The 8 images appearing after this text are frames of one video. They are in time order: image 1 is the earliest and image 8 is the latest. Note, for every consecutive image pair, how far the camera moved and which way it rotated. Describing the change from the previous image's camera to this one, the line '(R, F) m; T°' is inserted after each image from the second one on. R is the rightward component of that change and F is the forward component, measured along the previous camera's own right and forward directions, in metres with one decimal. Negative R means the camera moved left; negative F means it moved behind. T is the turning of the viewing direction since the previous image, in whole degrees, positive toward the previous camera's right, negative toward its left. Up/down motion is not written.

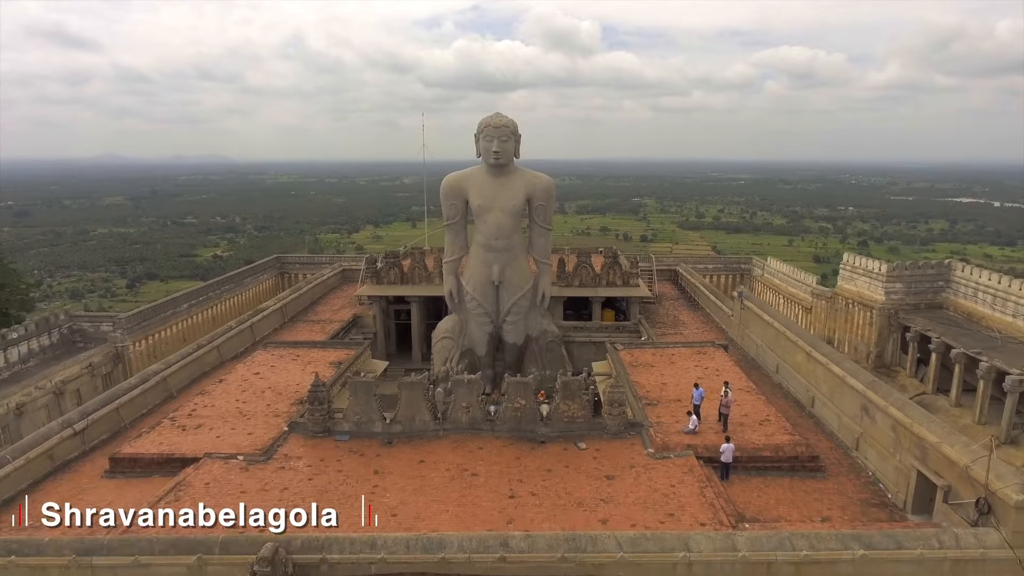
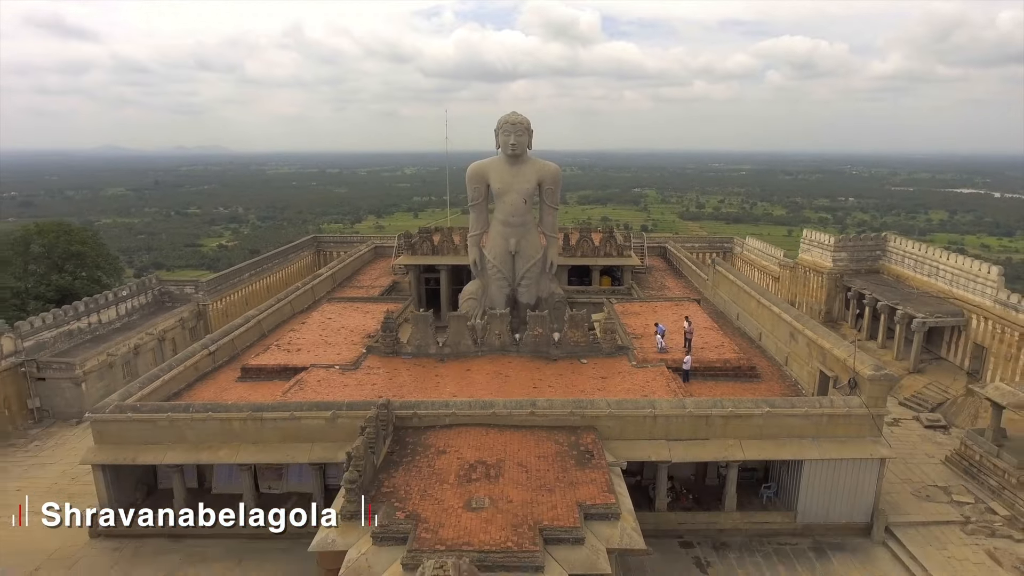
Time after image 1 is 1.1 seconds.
(-0.3, -3.0) m; 0°
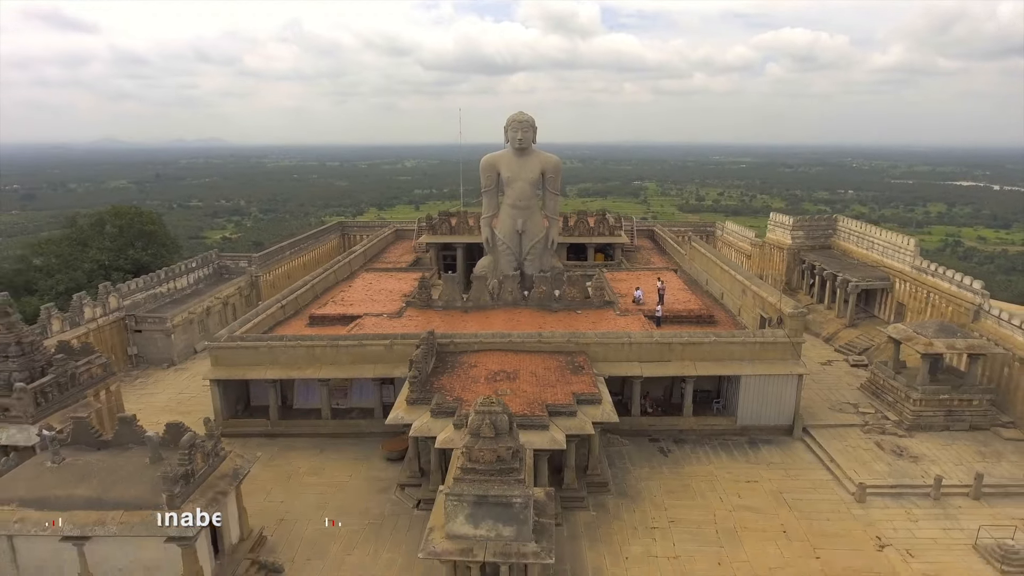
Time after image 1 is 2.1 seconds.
(-0.2, -2.9) m; 0°
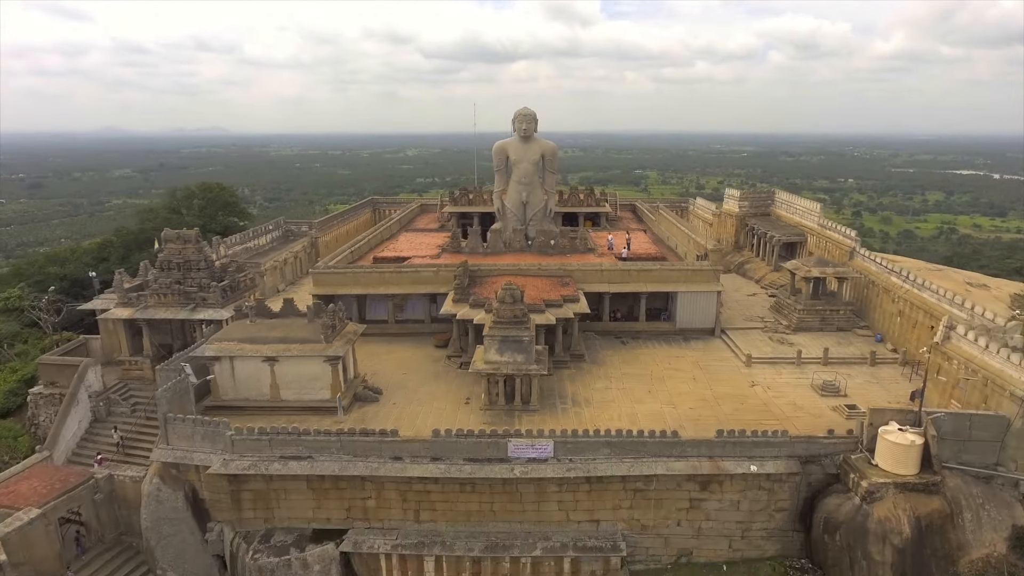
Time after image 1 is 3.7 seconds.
(-0.2, -5.3) m; 0°
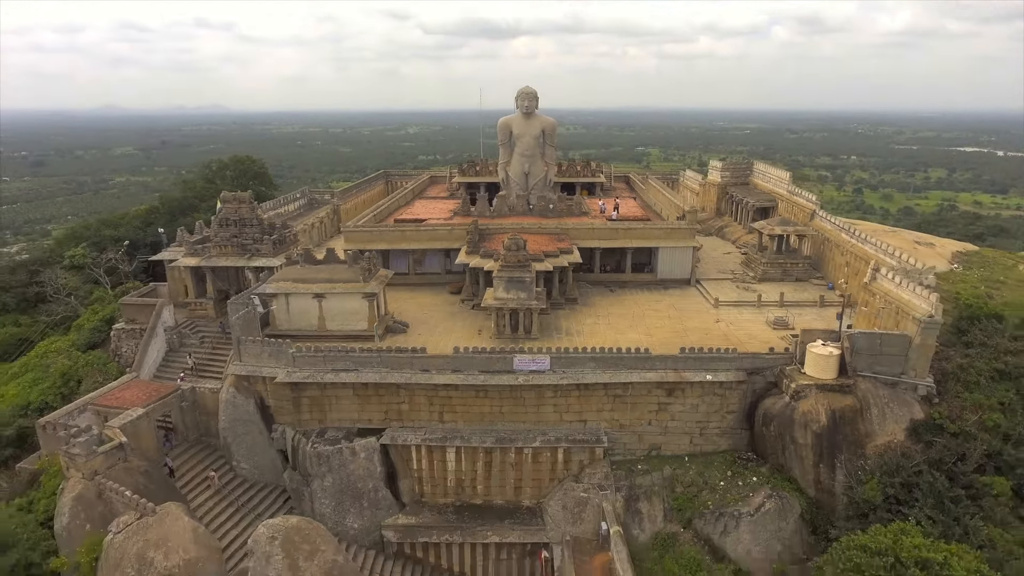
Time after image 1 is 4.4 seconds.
(-0.1, -2.8) m; 0°
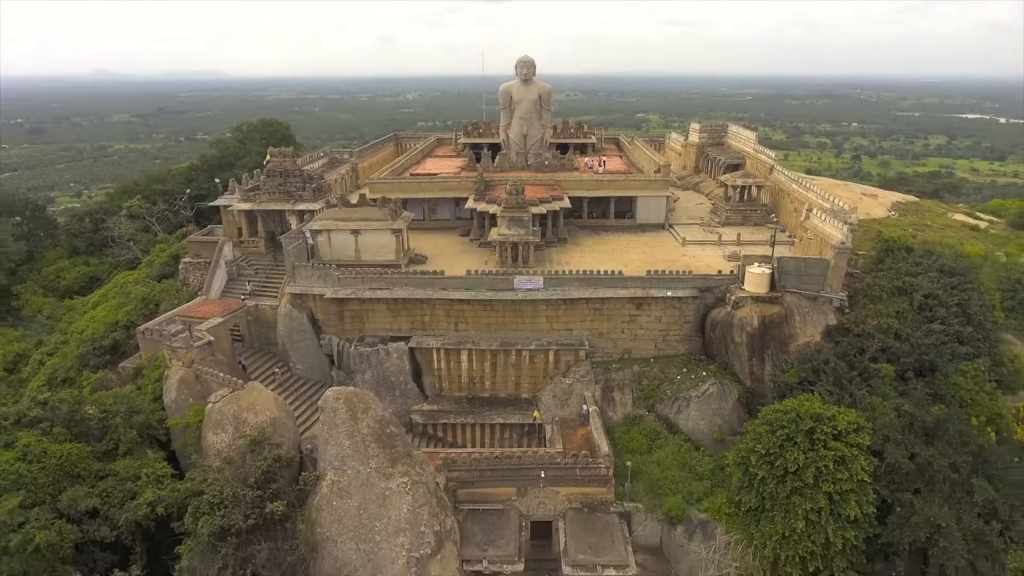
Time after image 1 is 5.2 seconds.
(0.0, -3.5) m; 0°
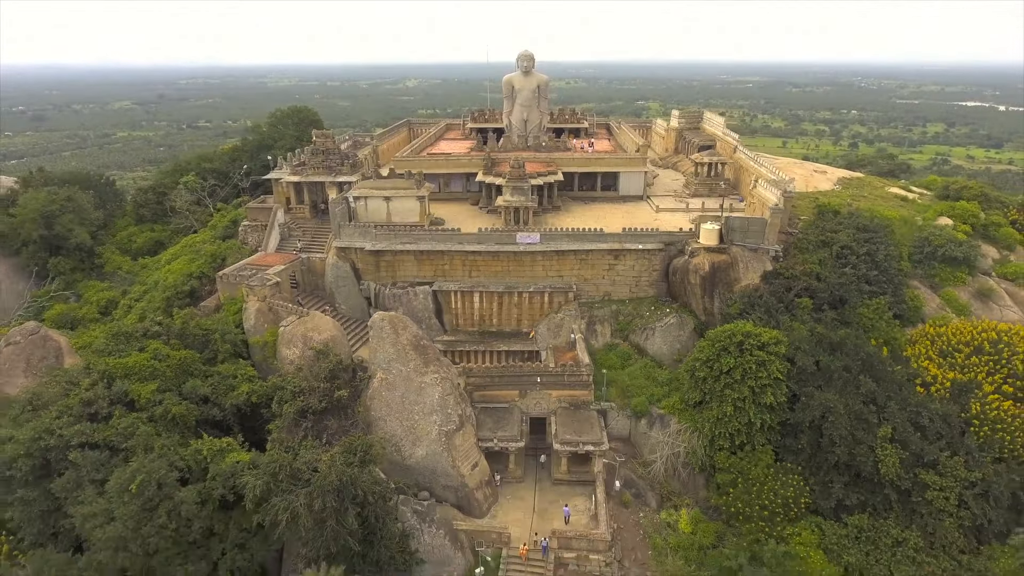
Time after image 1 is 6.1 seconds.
(-0.1, -4.4) m; 0°
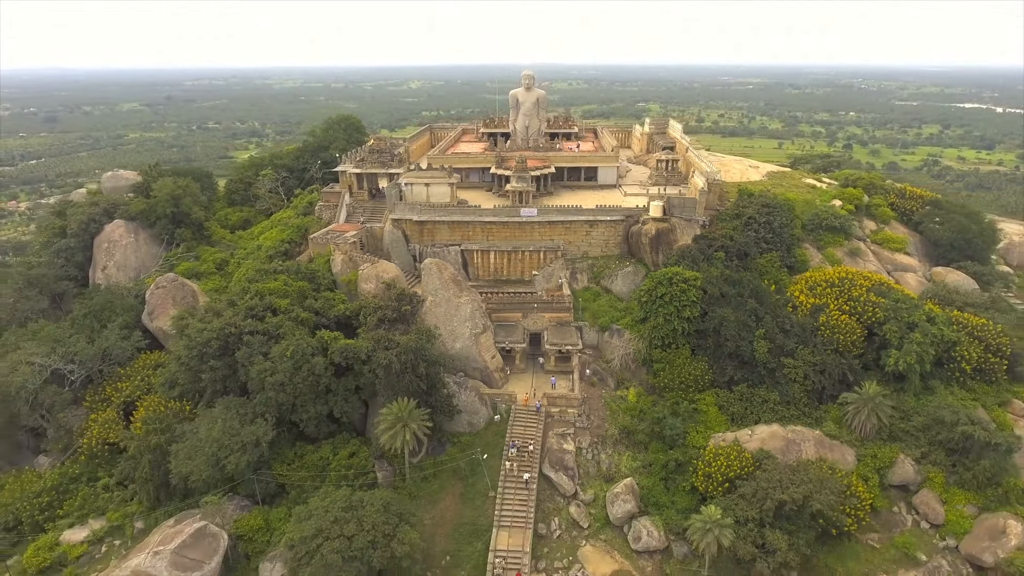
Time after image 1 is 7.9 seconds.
(-0.1, -8.9) m; 0°
